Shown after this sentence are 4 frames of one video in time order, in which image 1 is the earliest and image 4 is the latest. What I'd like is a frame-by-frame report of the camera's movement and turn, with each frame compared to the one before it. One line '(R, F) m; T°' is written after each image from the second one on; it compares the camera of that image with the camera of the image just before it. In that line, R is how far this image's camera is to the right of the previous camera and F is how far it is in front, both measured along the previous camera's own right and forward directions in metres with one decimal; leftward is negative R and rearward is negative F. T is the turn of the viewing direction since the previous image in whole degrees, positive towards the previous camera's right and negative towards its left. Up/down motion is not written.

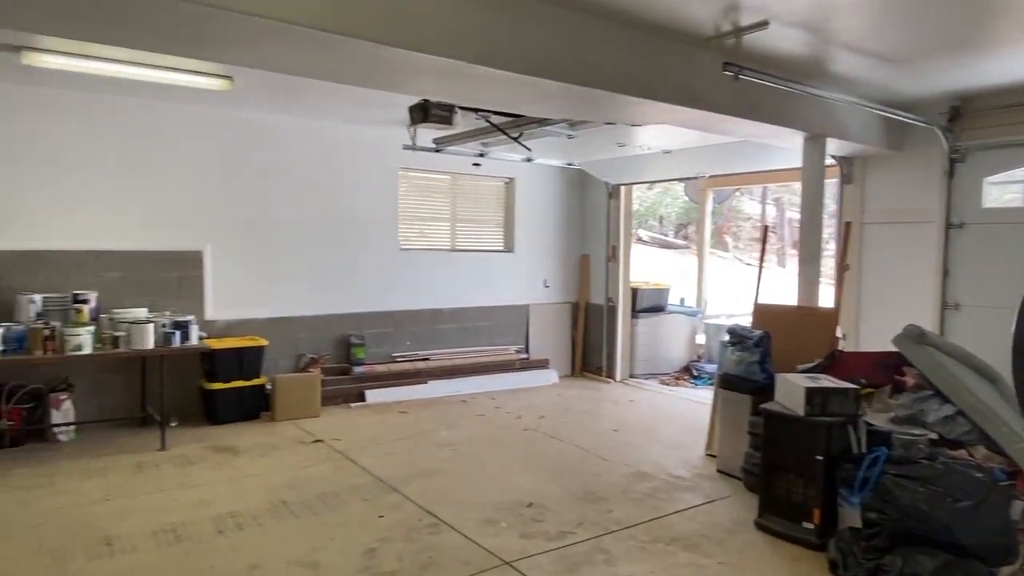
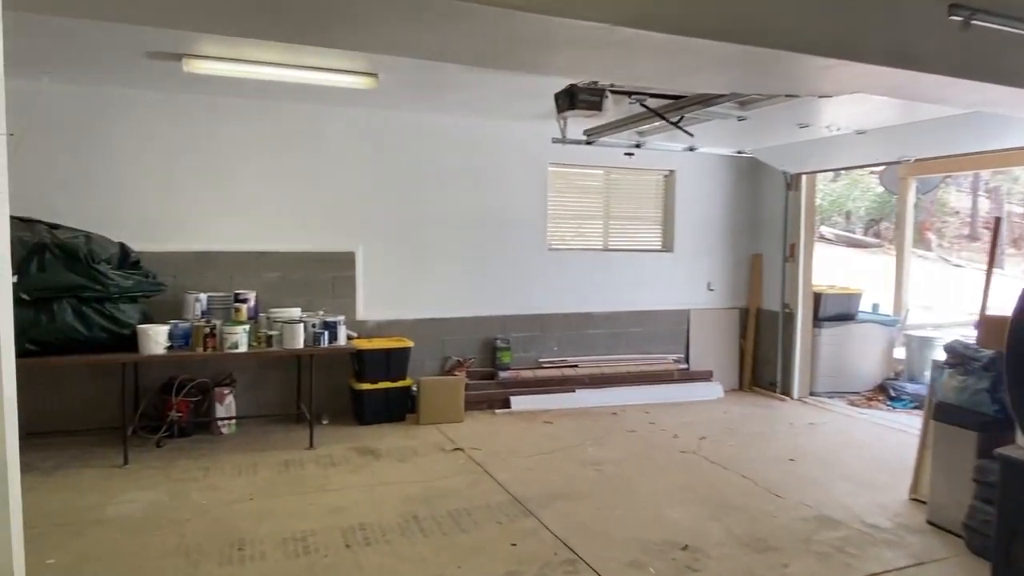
(+0.1, +0.4) m; -14°
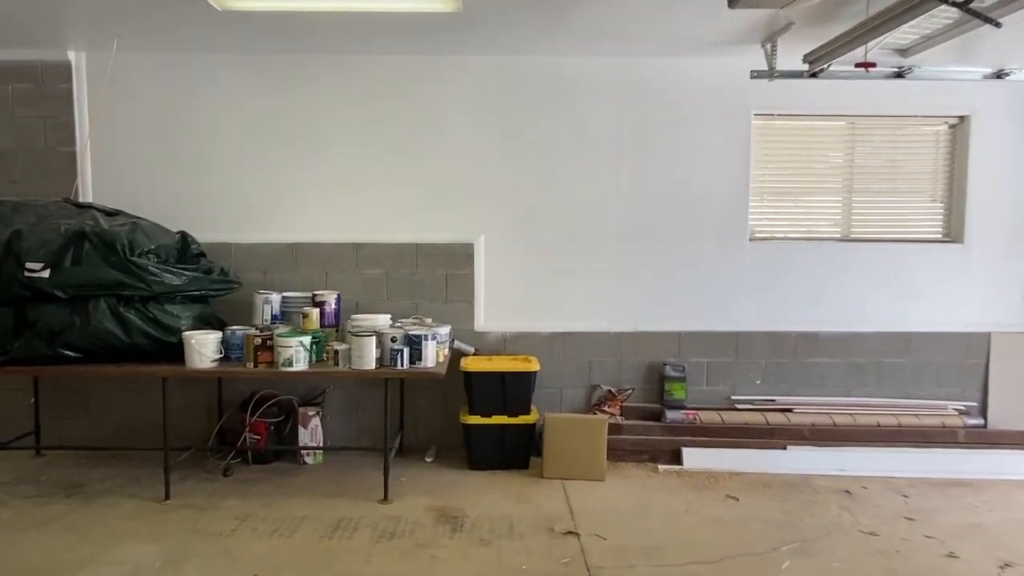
(+0.4, +1.5) m; -21°
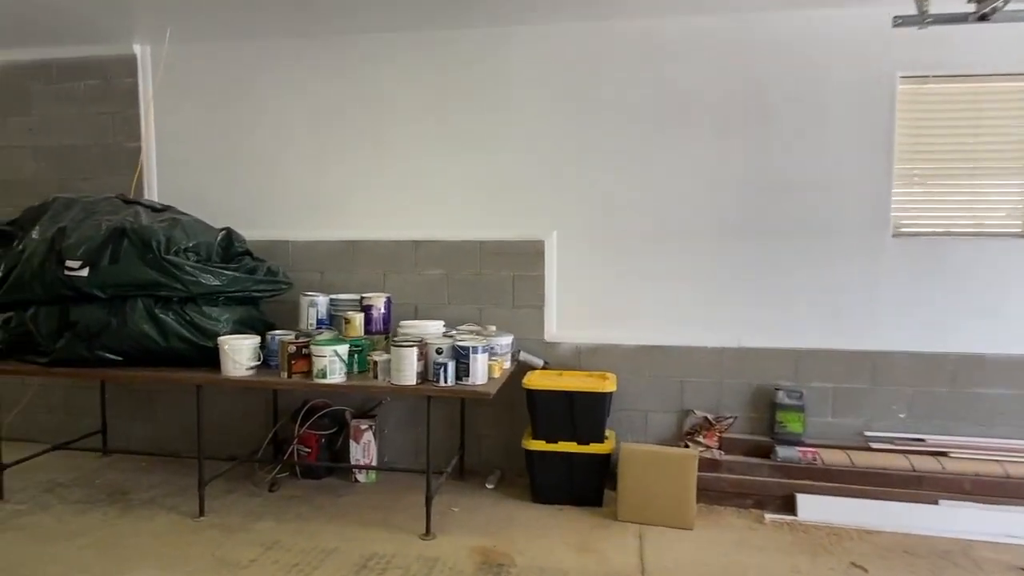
(+0.3, +0.5) m; -11°
